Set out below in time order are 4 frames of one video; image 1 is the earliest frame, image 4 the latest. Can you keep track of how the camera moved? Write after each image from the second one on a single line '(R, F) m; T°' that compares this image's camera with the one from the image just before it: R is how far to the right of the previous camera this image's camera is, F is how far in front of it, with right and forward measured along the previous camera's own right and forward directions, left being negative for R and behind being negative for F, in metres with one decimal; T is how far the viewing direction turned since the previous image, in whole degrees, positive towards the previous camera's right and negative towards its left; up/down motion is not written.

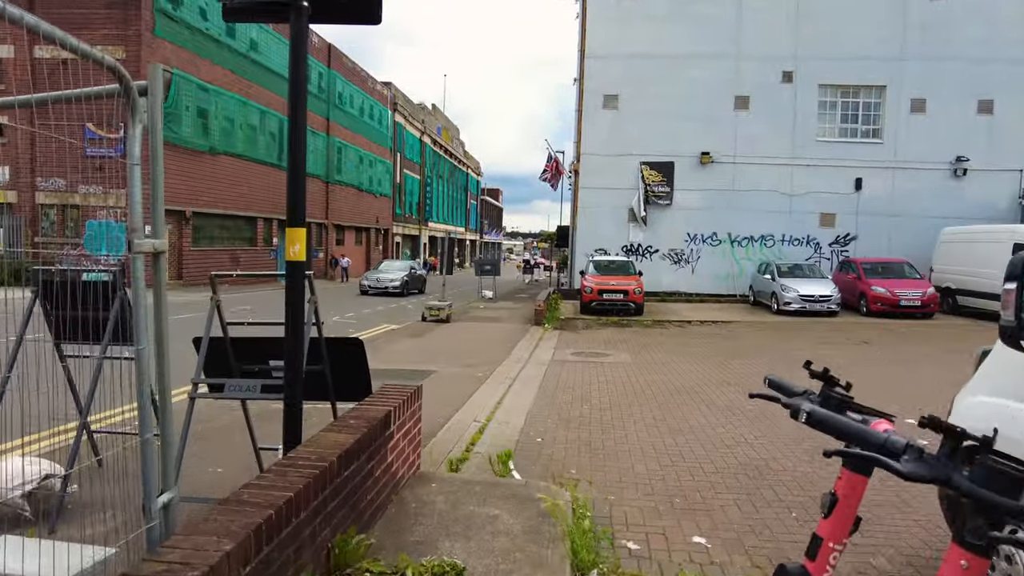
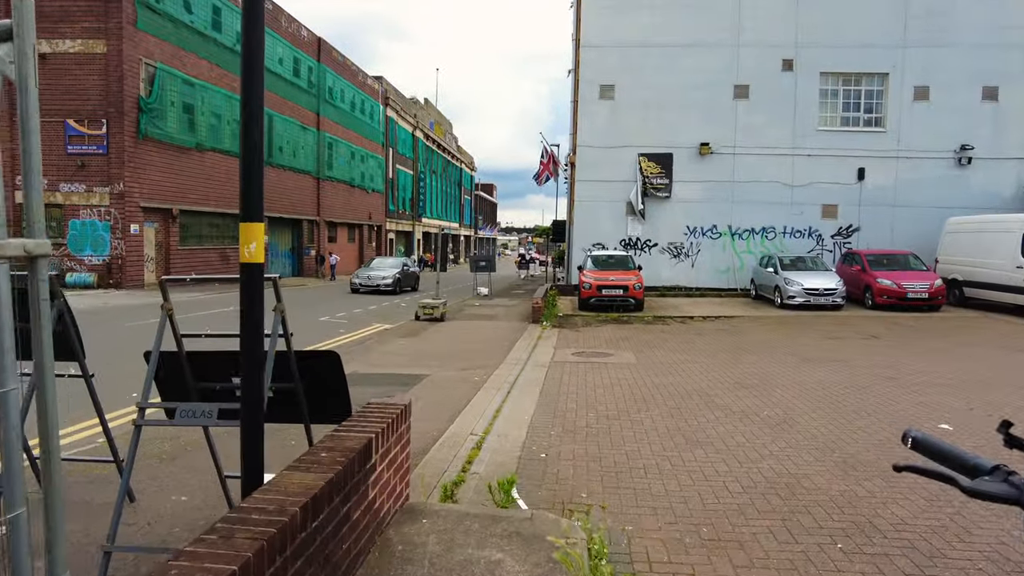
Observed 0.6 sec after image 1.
(0.0, +0.5) m; 0°
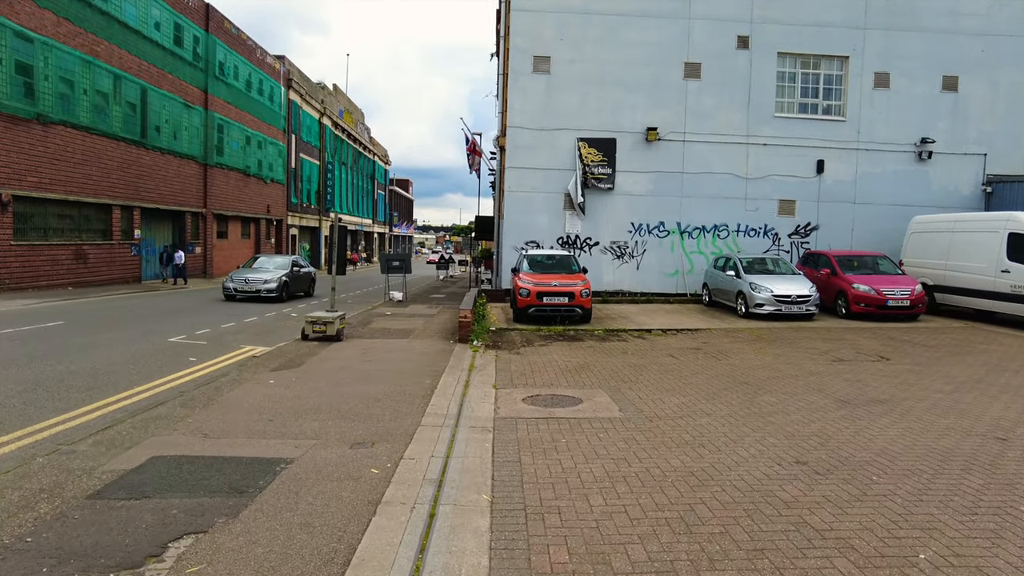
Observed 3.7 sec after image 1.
(-0.1, +3.2) m; +7°
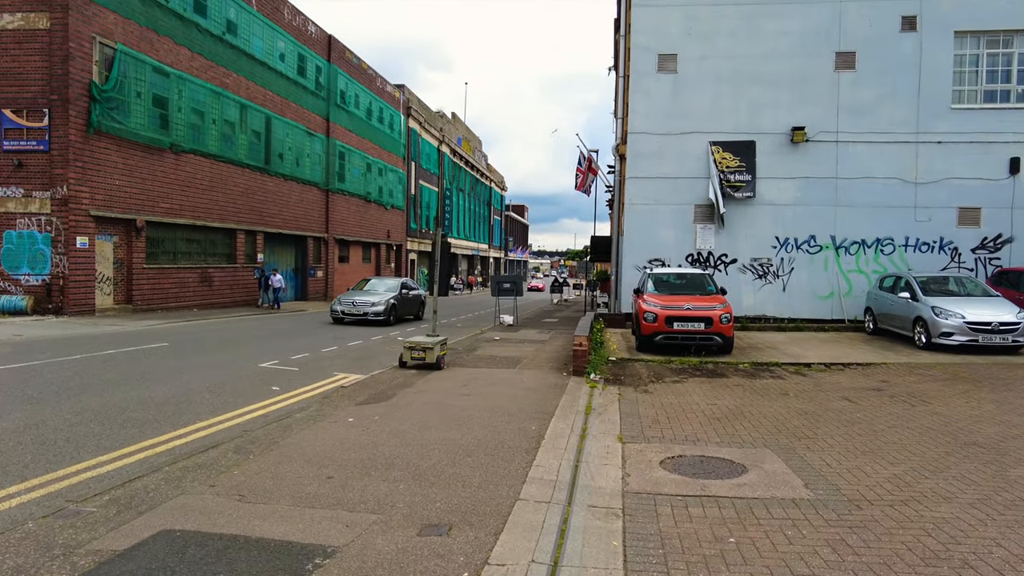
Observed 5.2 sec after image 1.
(-0.1, +1.6) m; -10°
